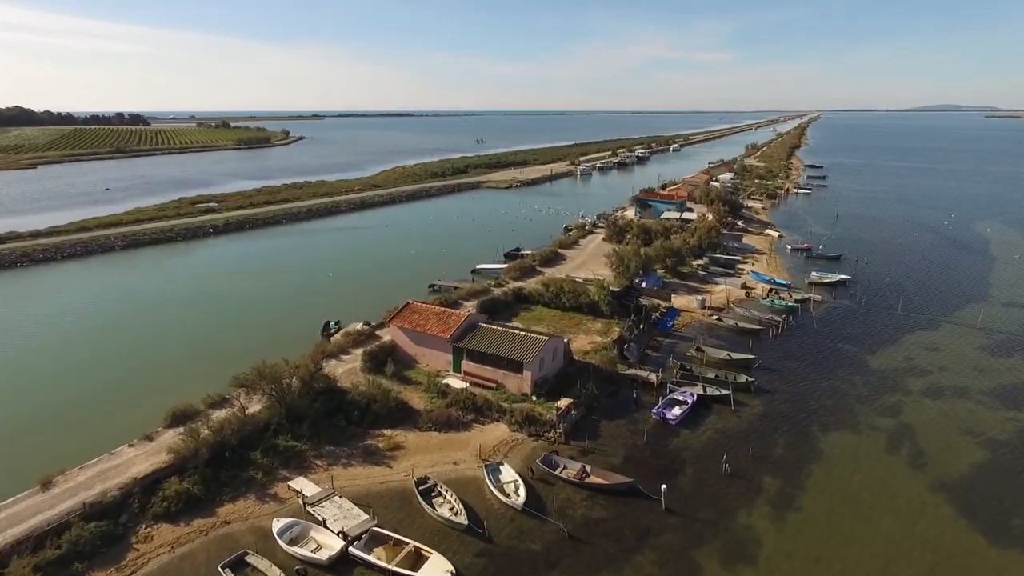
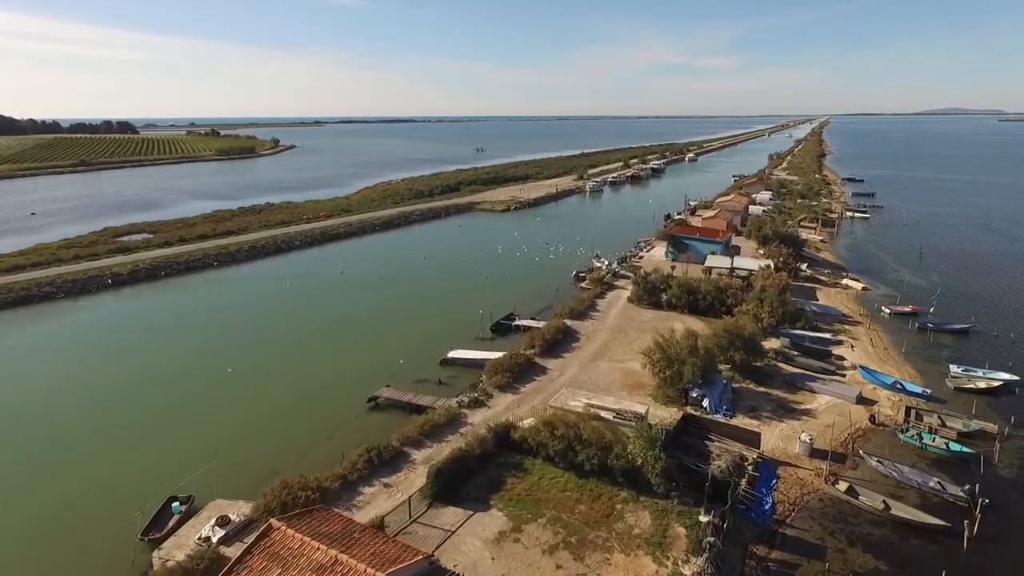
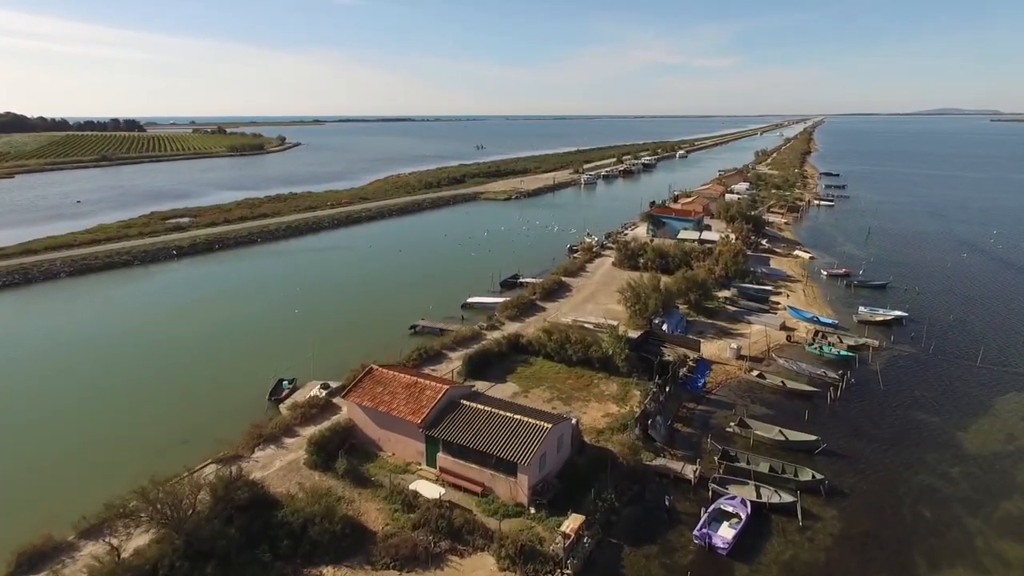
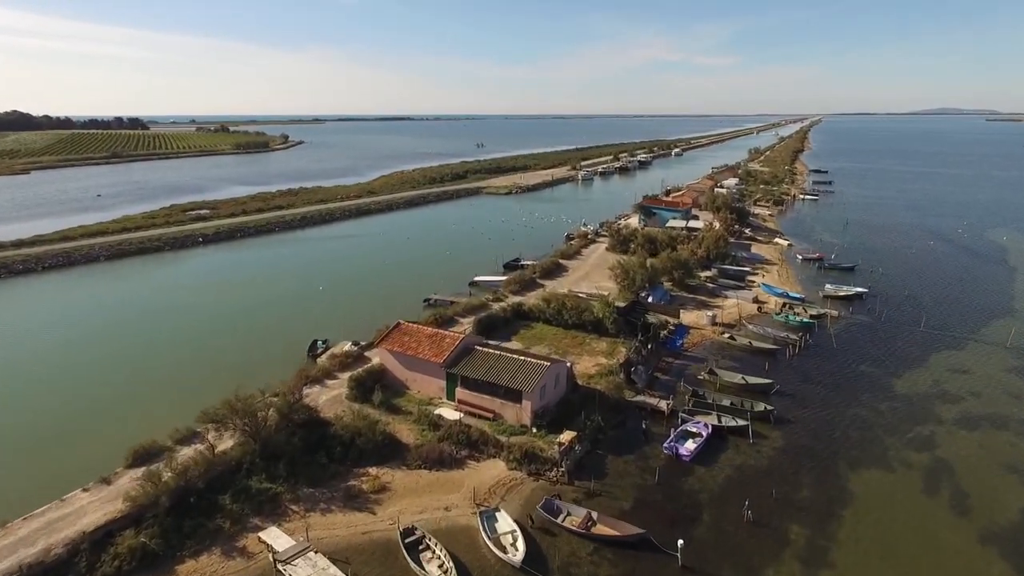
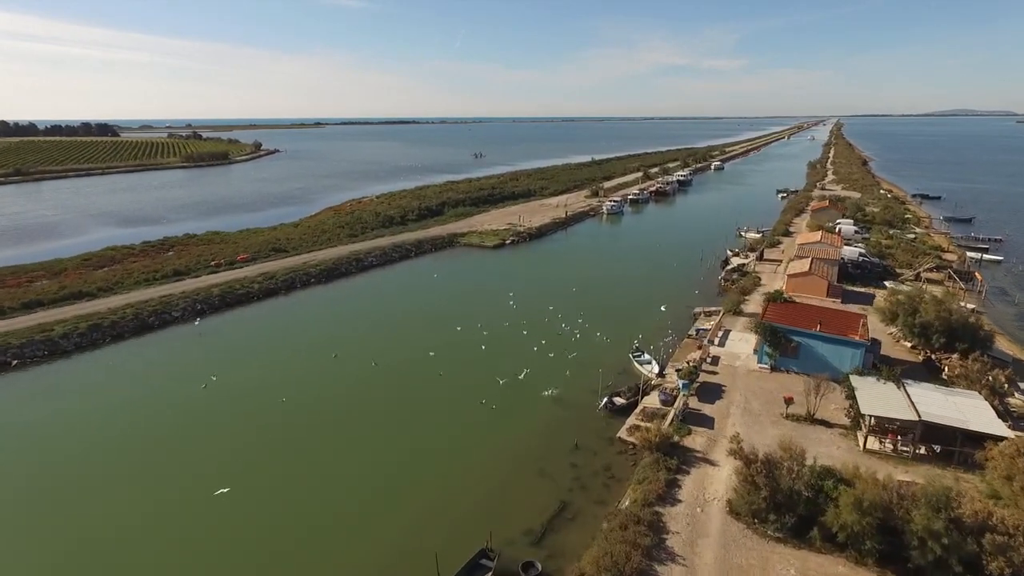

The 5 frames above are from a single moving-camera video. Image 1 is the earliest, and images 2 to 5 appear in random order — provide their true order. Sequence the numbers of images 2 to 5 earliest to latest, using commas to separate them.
4, 3, 2, 5
